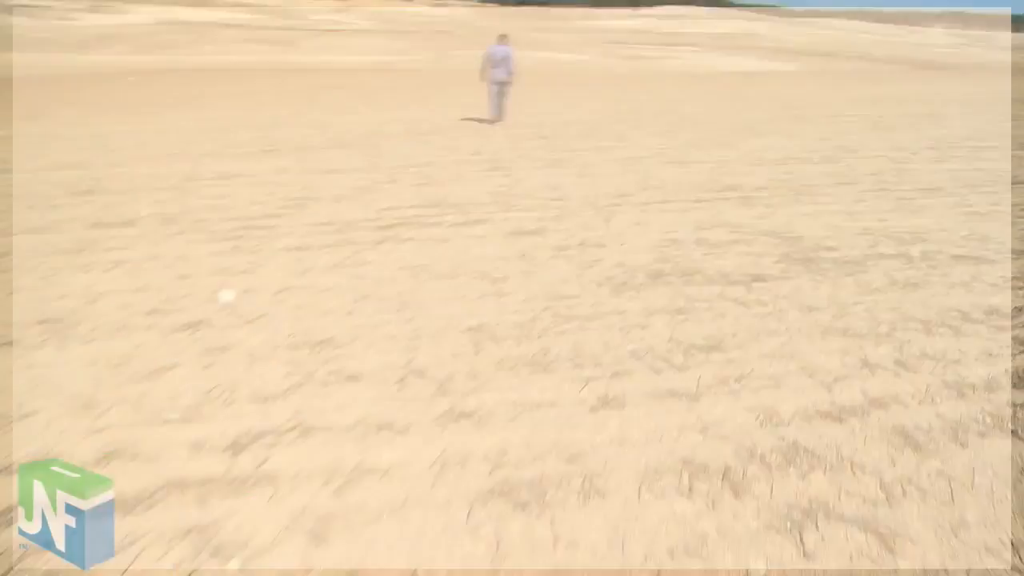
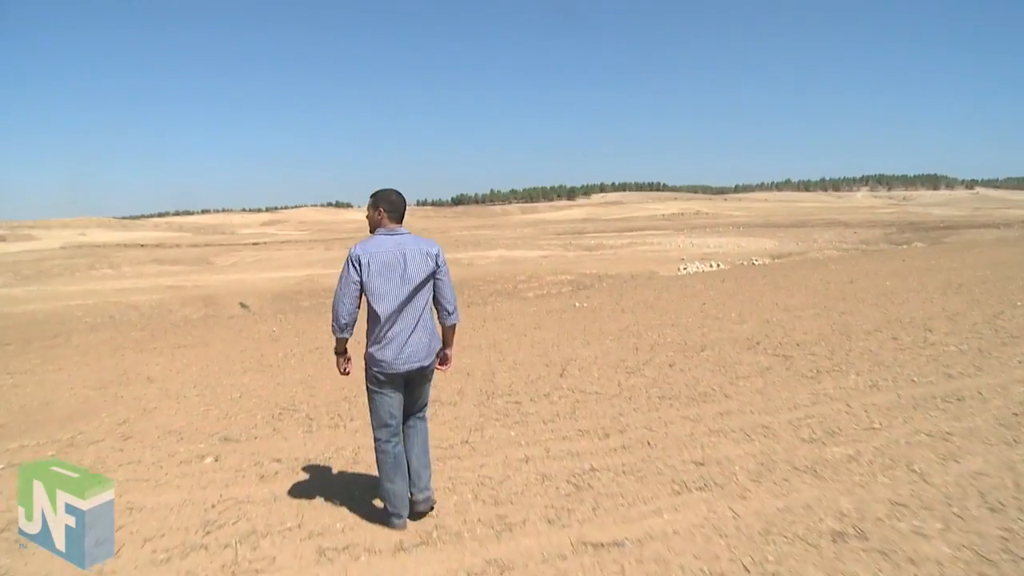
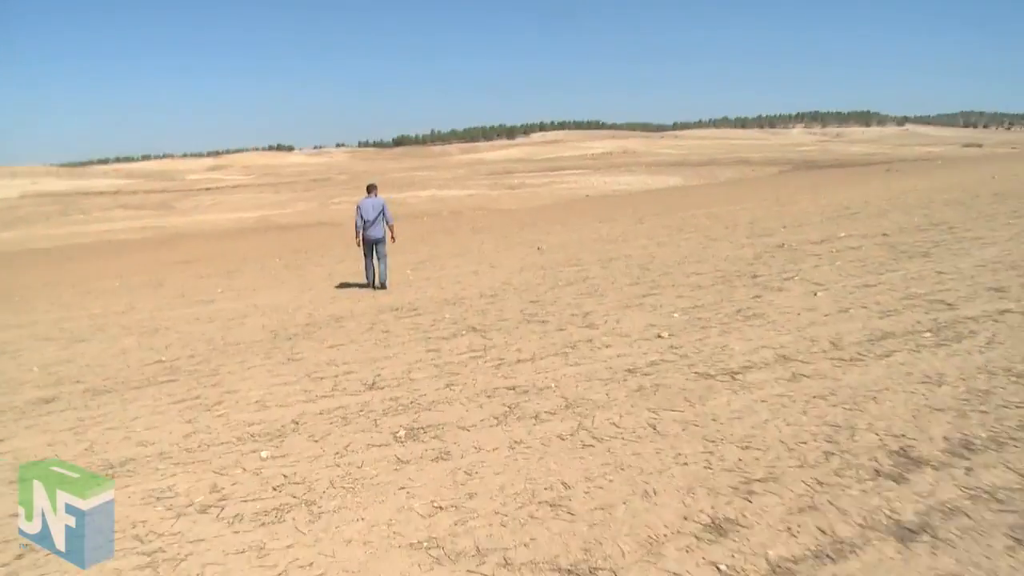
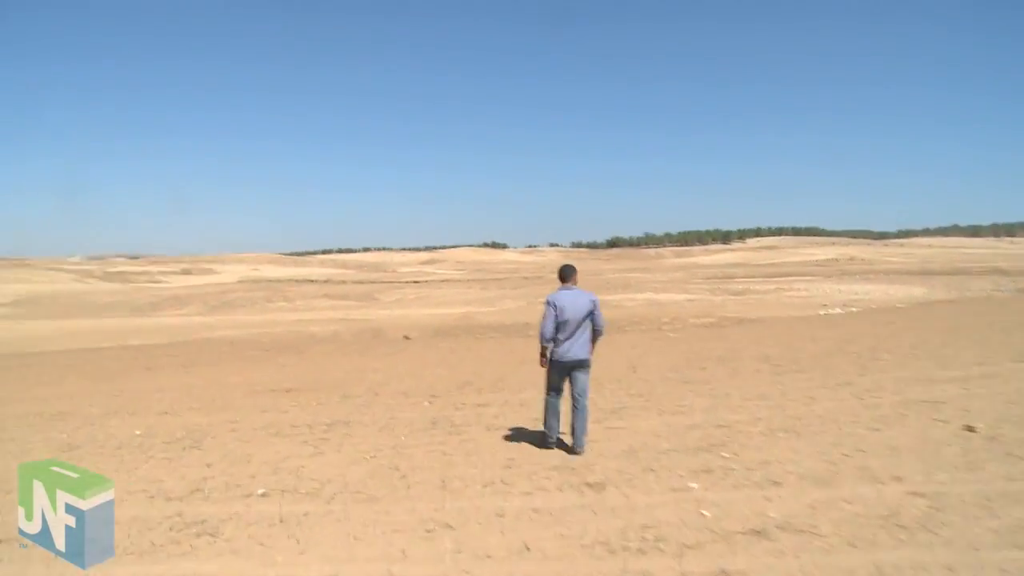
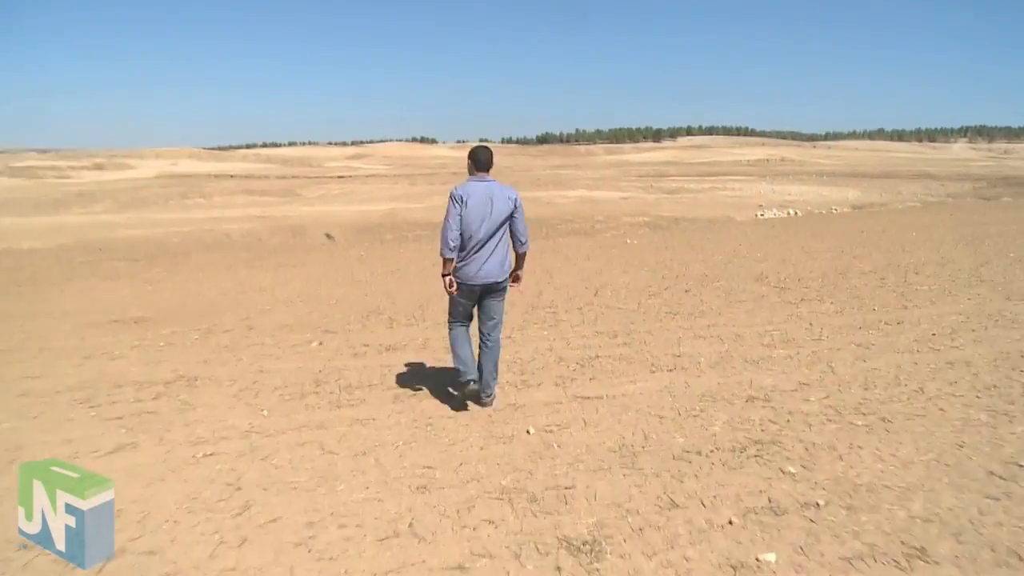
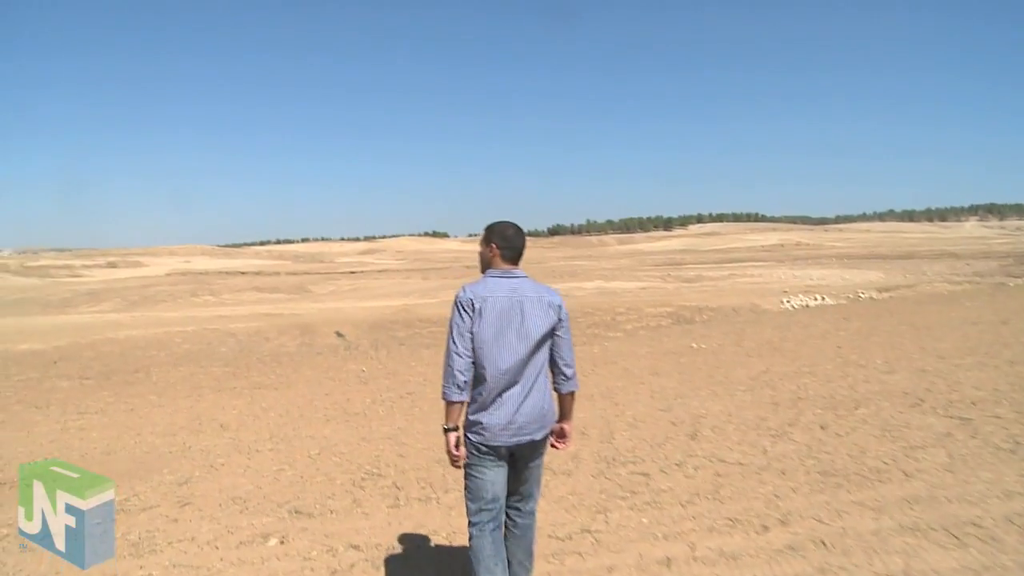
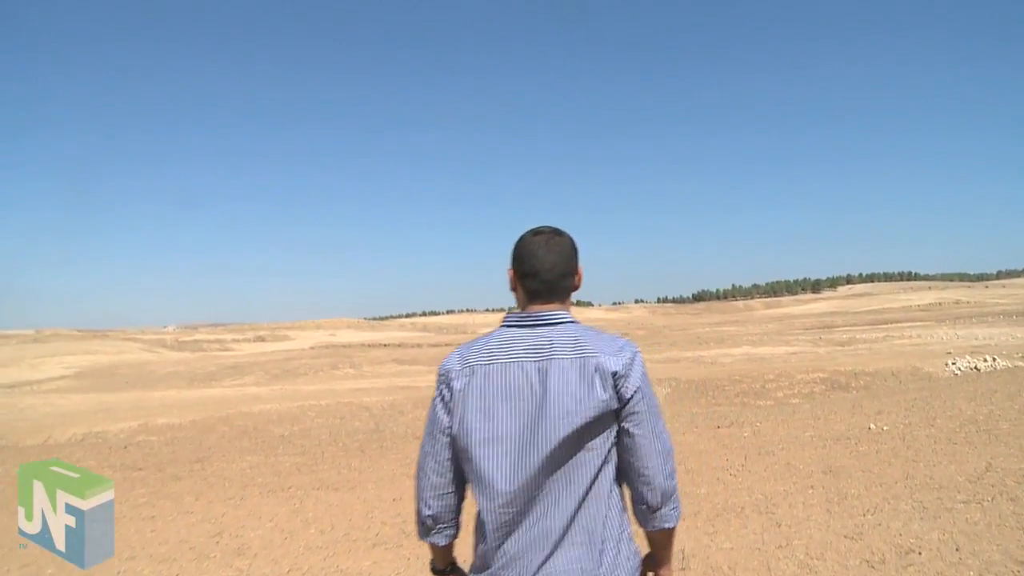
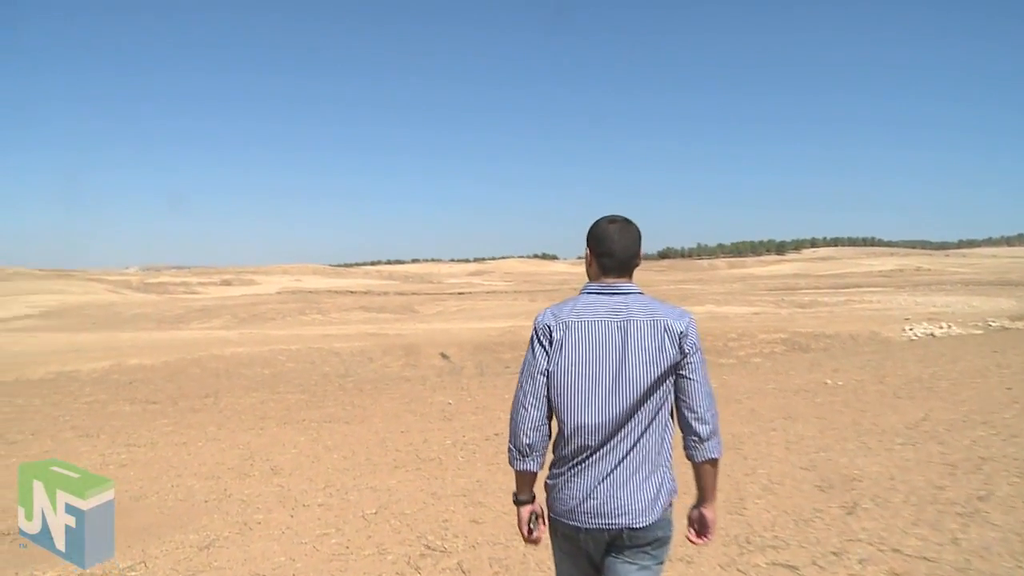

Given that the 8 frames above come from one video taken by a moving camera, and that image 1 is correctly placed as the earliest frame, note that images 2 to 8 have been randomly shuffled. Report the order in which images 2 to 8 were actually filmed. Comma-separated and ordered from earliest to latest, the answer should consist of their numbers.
3, 4, 5, 2, 6, 8, 7
